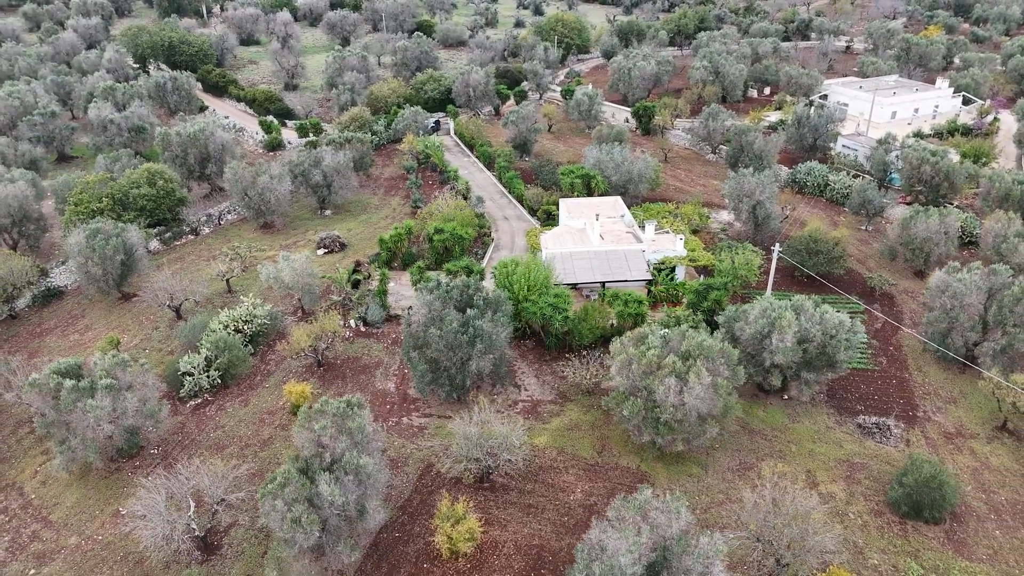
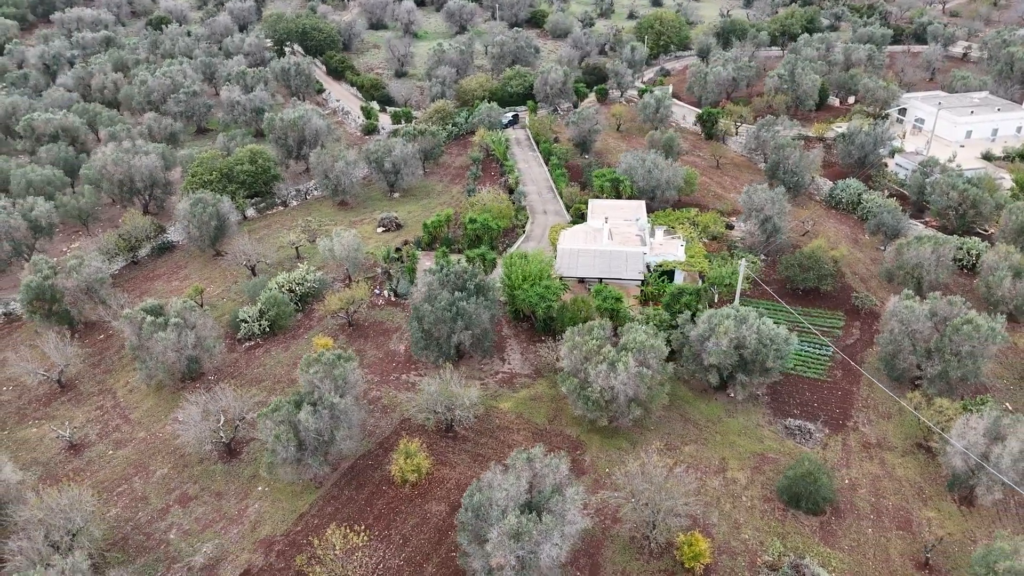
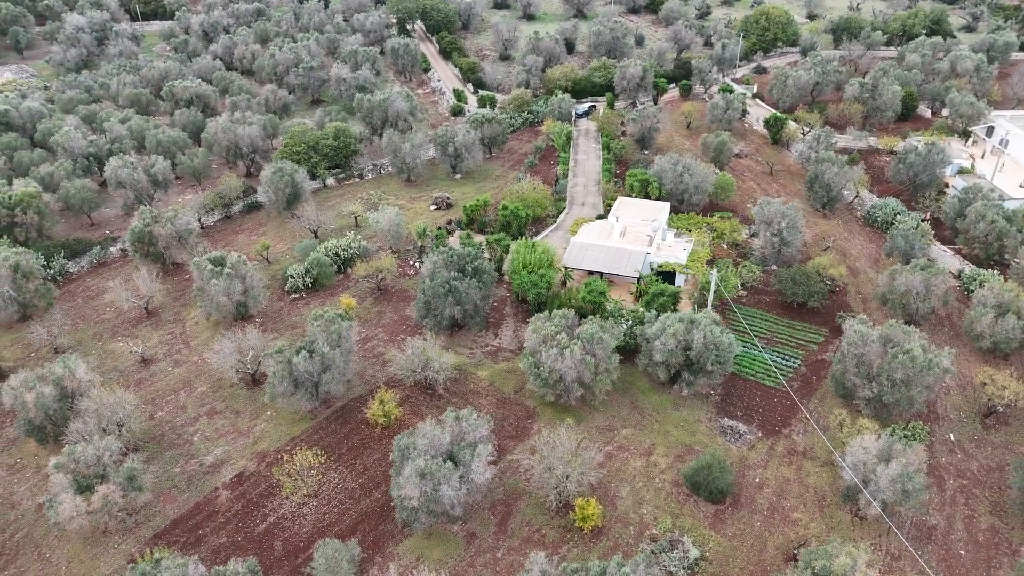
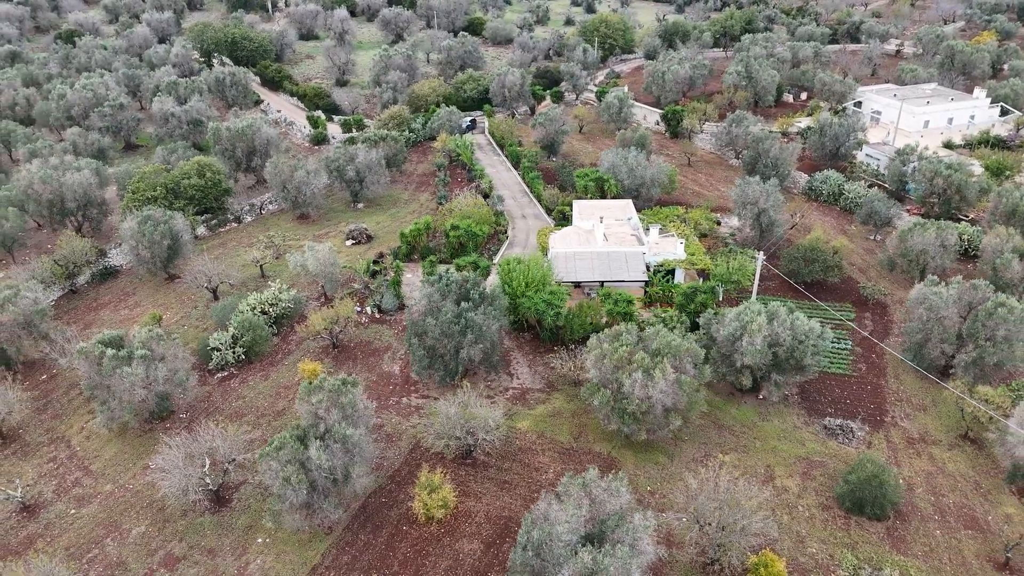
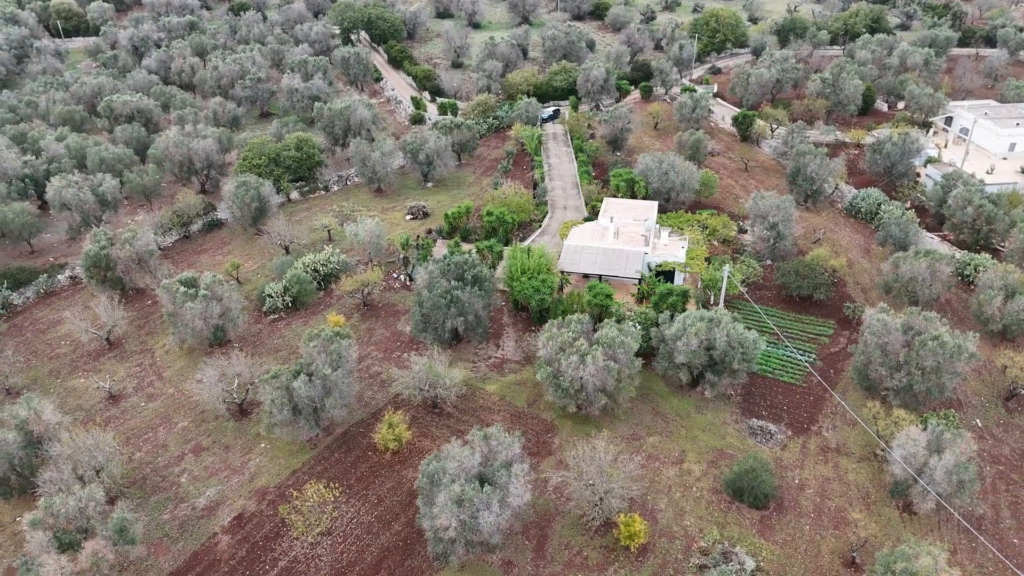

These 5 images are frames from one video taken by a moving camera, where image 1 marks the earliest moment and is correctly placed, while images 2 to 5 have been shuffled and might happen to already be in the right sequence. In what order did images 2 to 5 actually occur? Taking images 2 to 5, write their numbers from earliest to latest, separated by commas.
4, 2, 5, 3
